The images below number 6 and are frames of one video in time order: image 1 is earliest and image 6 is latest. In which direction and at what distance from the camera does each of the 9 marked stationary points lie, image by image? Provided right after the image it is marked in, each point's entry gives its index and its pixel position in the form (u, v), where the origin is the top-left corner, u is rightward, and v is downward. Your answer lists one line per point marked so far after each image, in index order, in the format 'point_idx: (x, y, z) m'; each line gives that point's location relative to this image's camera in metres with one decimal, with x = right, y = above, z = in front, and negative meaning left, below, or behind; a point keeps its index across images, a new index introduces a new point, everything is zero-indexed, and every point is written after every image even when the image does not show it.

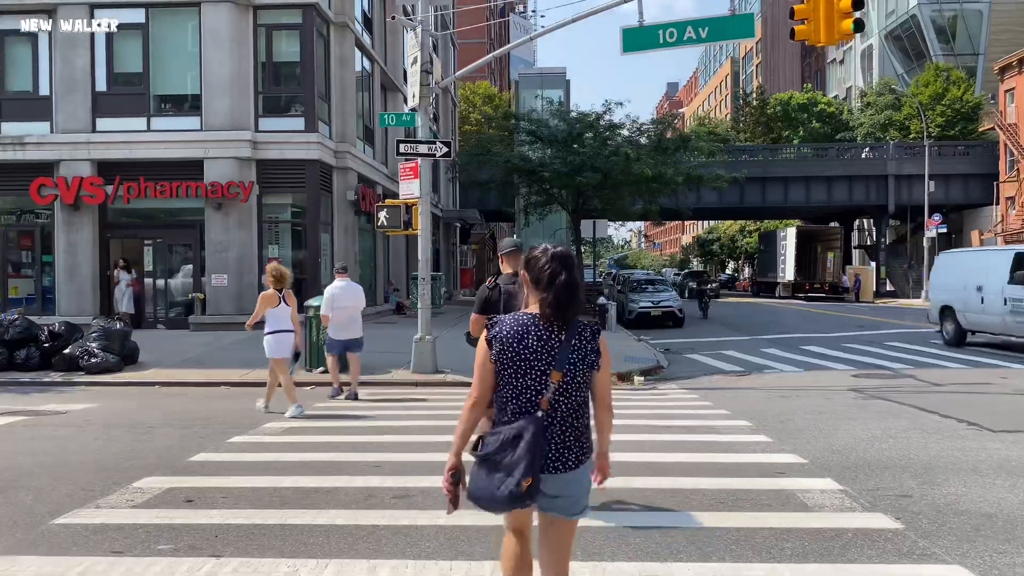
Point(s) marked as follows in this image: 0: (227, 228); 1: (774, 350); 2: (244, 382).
0: (-6.4, +1.4, +19.1) m
1: (+5.6, -1.3, +18.2) m
2: (-4.0, -1.4, +12.8) m
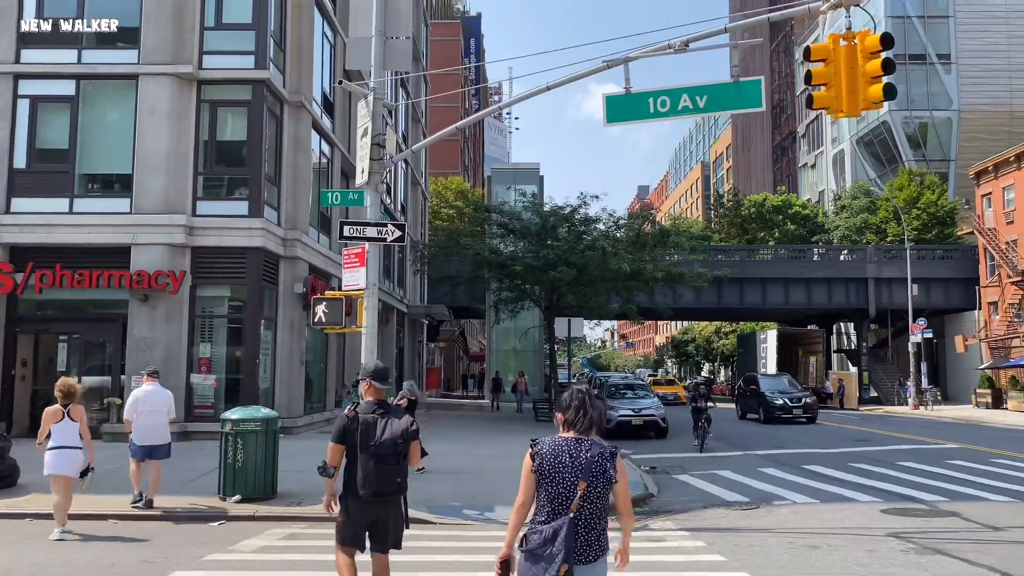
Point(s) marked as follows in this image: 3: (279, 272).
0: (-7.1, -0.7, +16.8) m
1: (+4.9, -3.5, +16.0) m
2: (-4.5, -2.8, +10.3) m
3: (-5.2, +0.4, +18.8) m
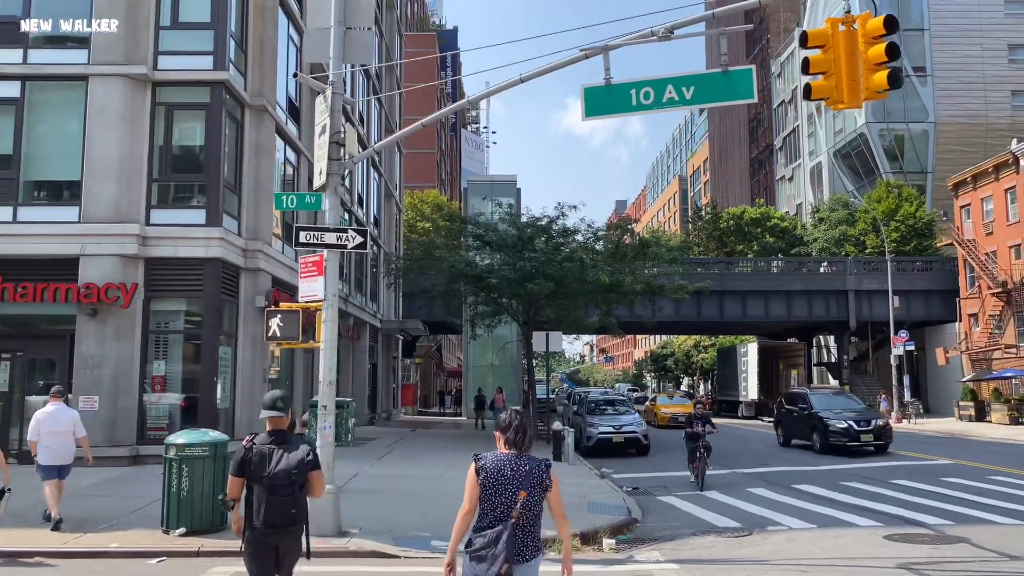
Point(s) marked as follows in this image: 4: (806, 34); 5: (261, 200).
0: (-7.6, -0.9, +15.7) m
1: (+4.5, -3.6, +15.2) m
2: (-4.8, -2.9, +9.2) m
3: (-5.7, +0.1, +17.8) m
4: (+2.9, +2.5, +8.2) m
5: (-5.4, +1.9, +18.3) m
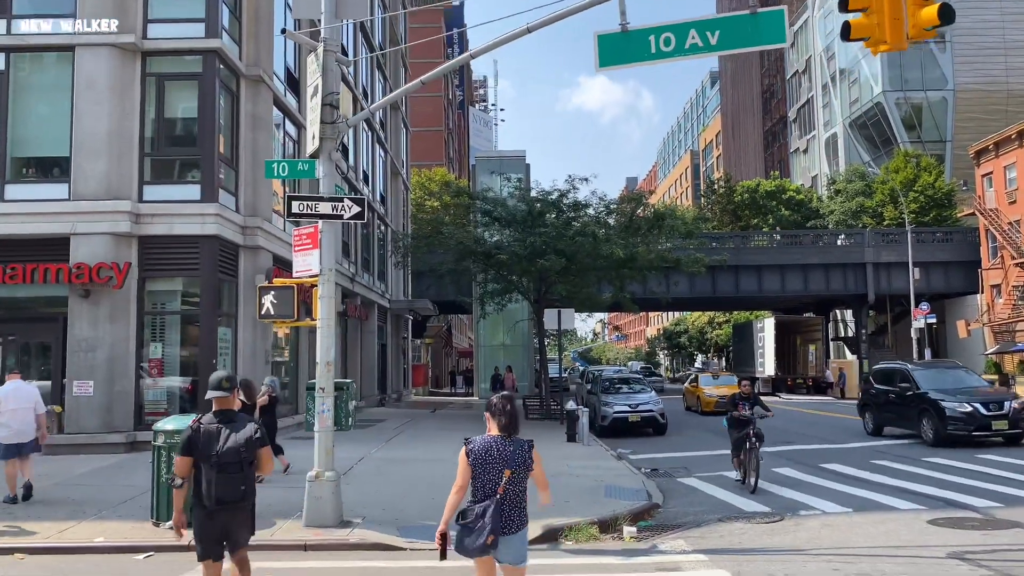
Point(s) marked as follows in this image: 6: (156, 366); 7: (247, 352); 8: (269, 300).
0: (-7.4, -0.6, +15.1) m
1: (+4.7, -3.1, +14.5) m
2: (-4.7, -2.7, +8.6) m
3: (-5.5, +0.5, +17.1) m
4: (+2.9, +2.8, +7.4) m
5: (-5.2, +2.4, +17.6) m
6: (-6.5, -1.4, +15.6) m
7: (-5.3, -1.3, +16.9) m
8: (-2.7, -0.1, +9.5) m
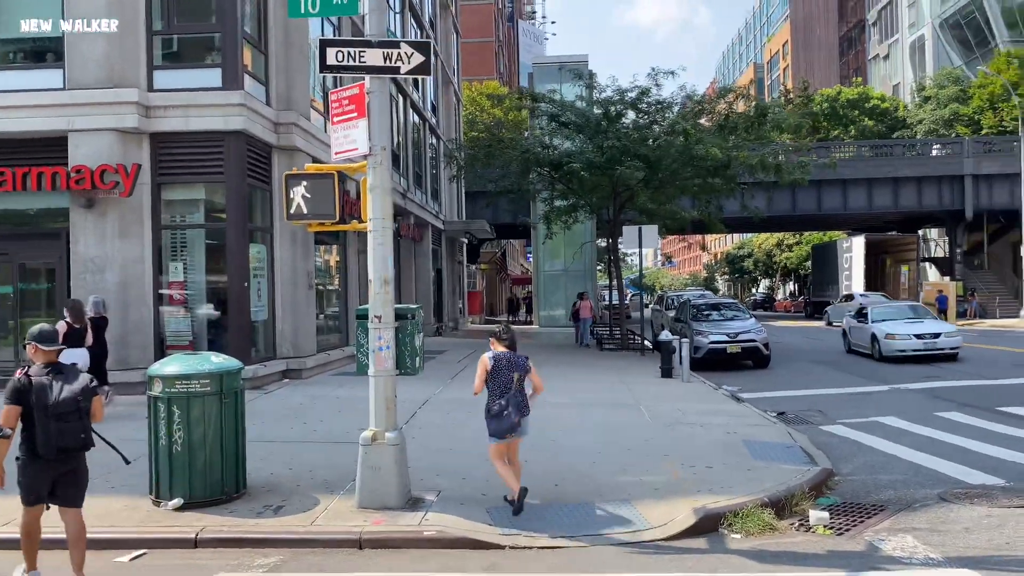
0: (-6.0, +0.8, +12.5) m
1: (+6.1, -1.7, +11.4) m
2: (-3.7, -1.8, +6.1) m
3: (-4.0, +2.1, +14.3) m
4: (+3.8, +3.5, +4.0) m
5: (-3.8, +3.9, +14.7) m
6: (-5.1, 0.0, +13.0) m
7: (-3.8, +0.2, +14.3) m
8: (-1.7, +0.8, +6.7) m
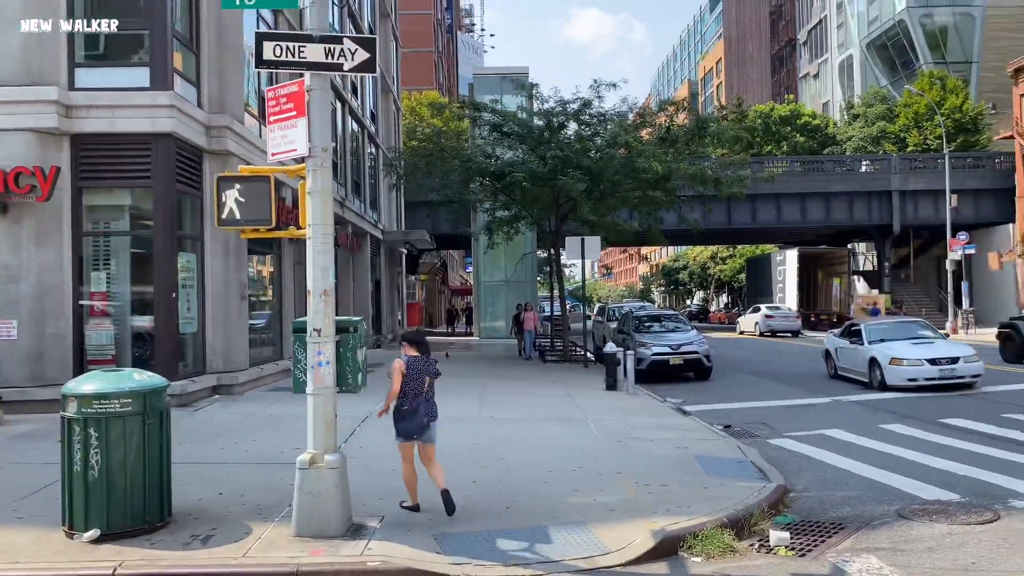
0: (-6.8, +0.6, +11.7) m
1: (+5.3, -1.9, +11.5) m
2: (-4.0, -1.9, +5.4) m
3: (-5.0, +1.9, +13.7) m
4: (+3.6, +3.5, +3.9) m
5: (-4.7, +3.8, +14.0) m
6: (-6.0, -0.2, +12.2) m
7: (-4.7, 0.0, +13.6) m
8: (-2.1, +0.7, +6.2) m
